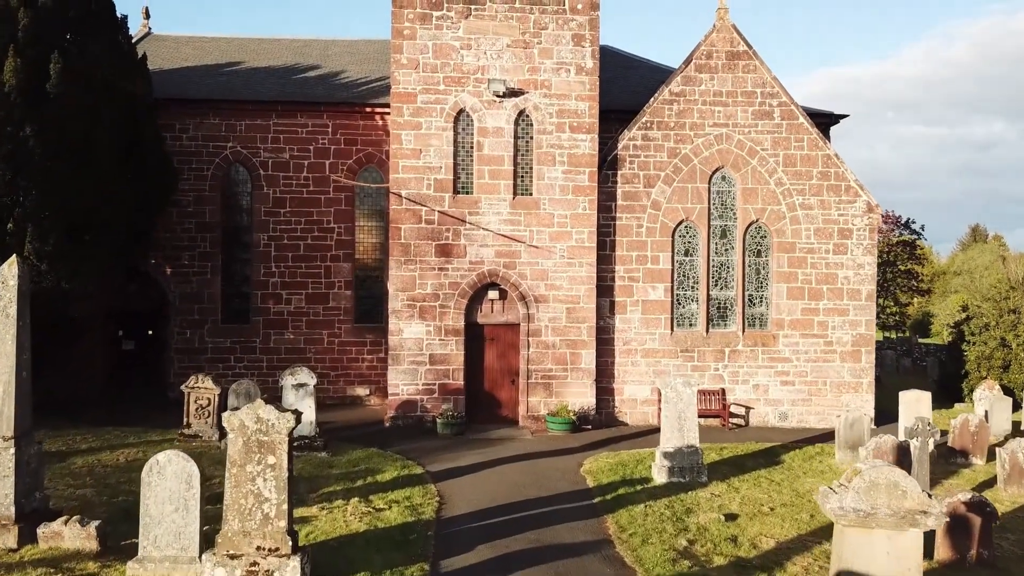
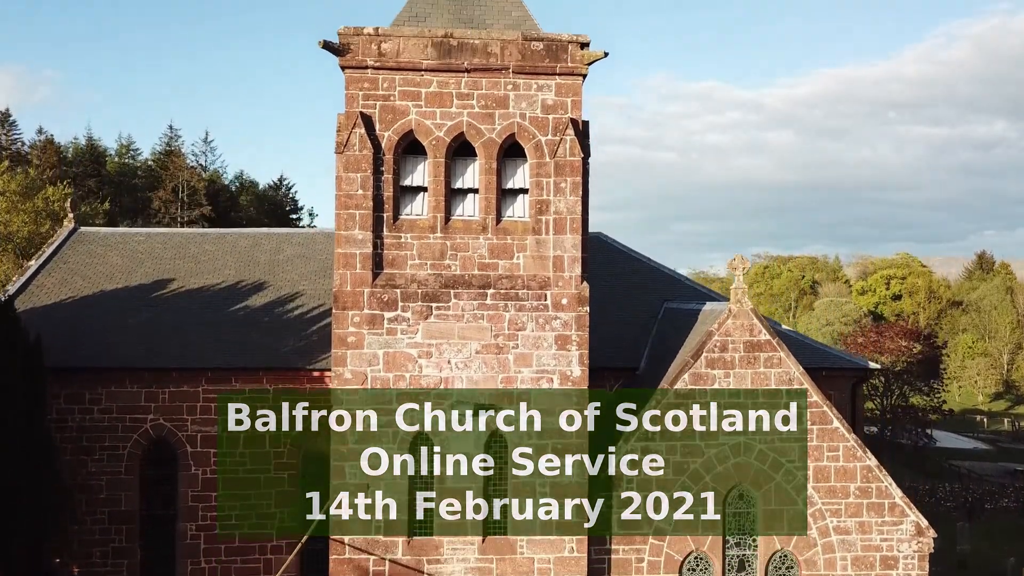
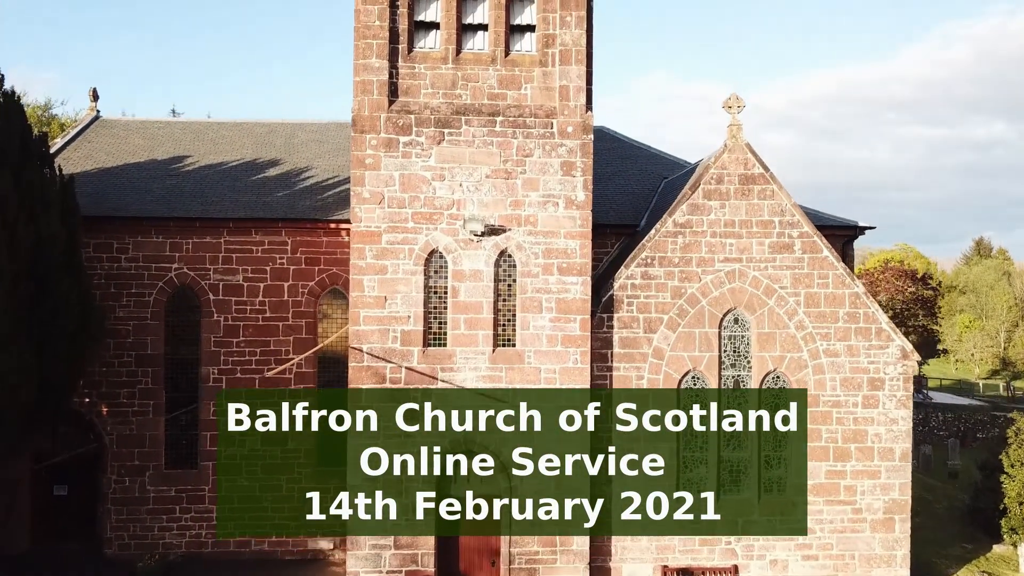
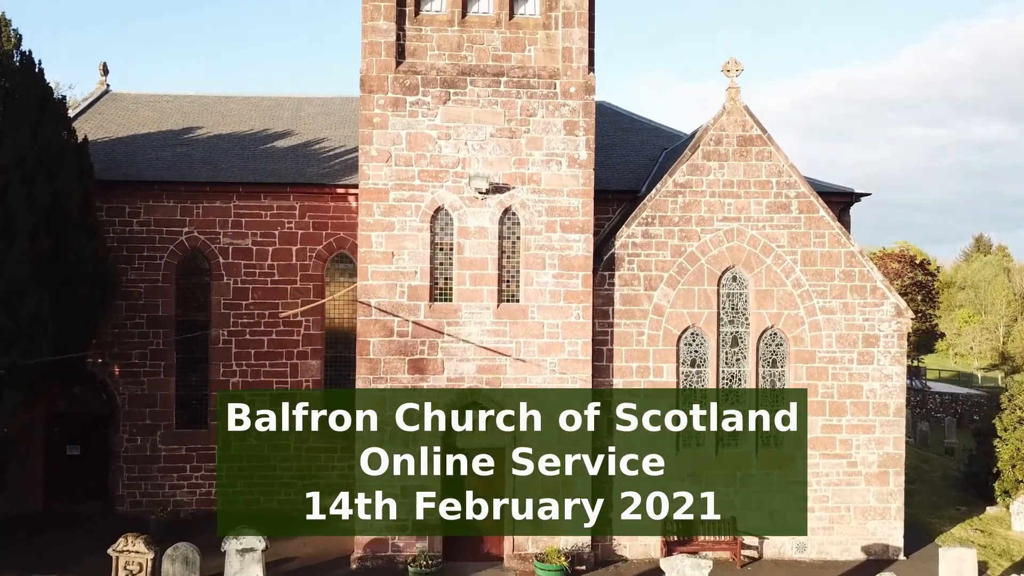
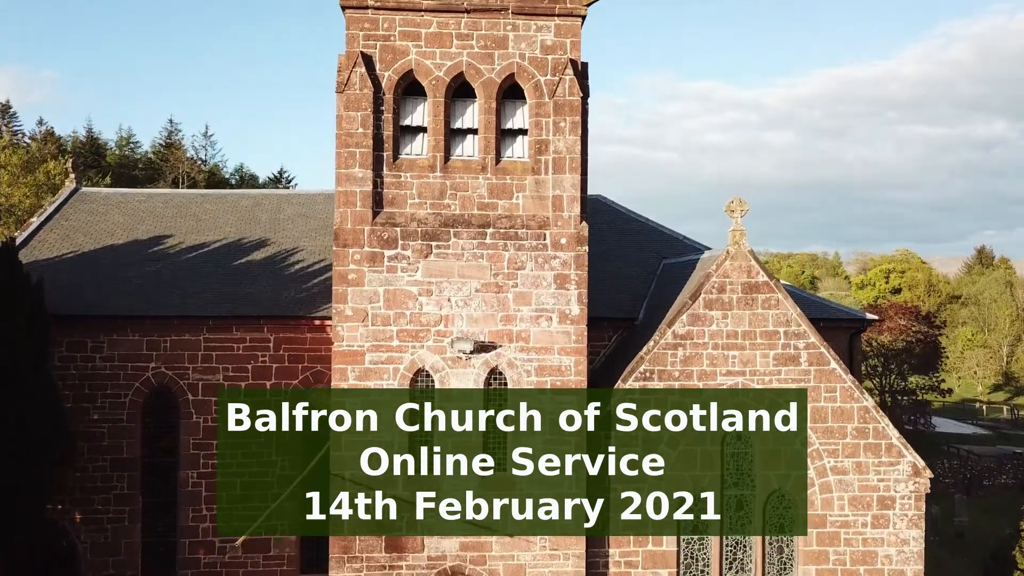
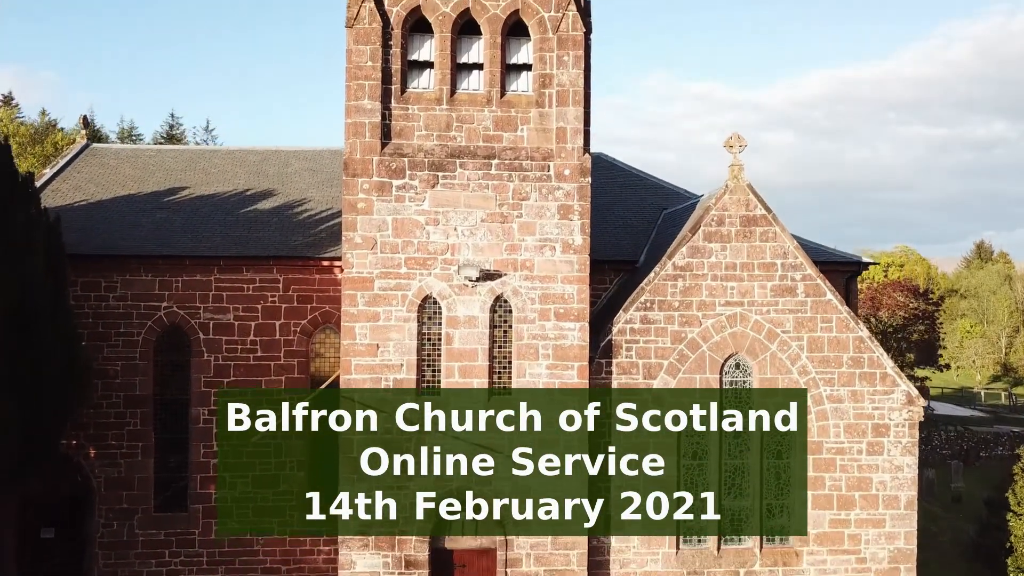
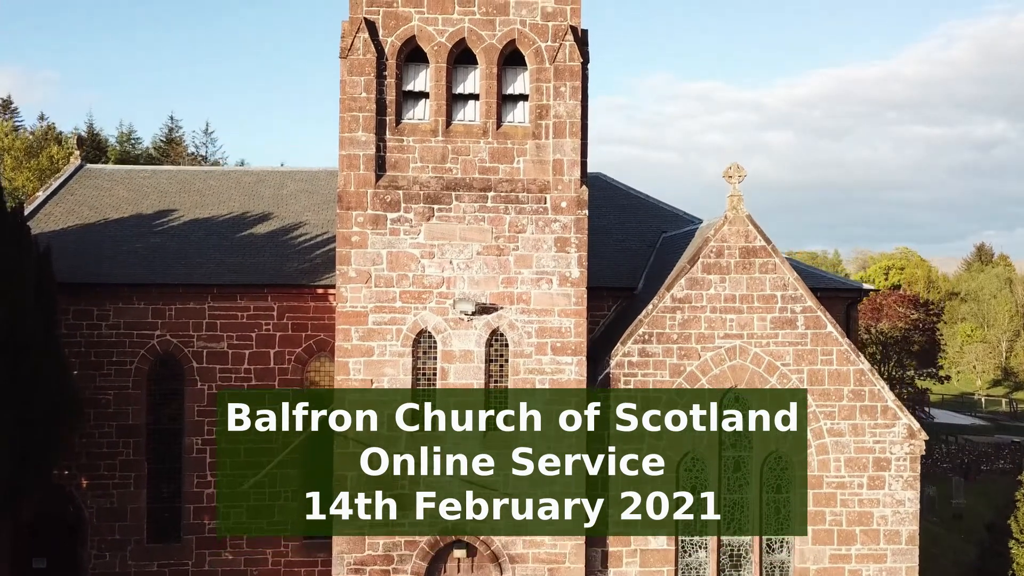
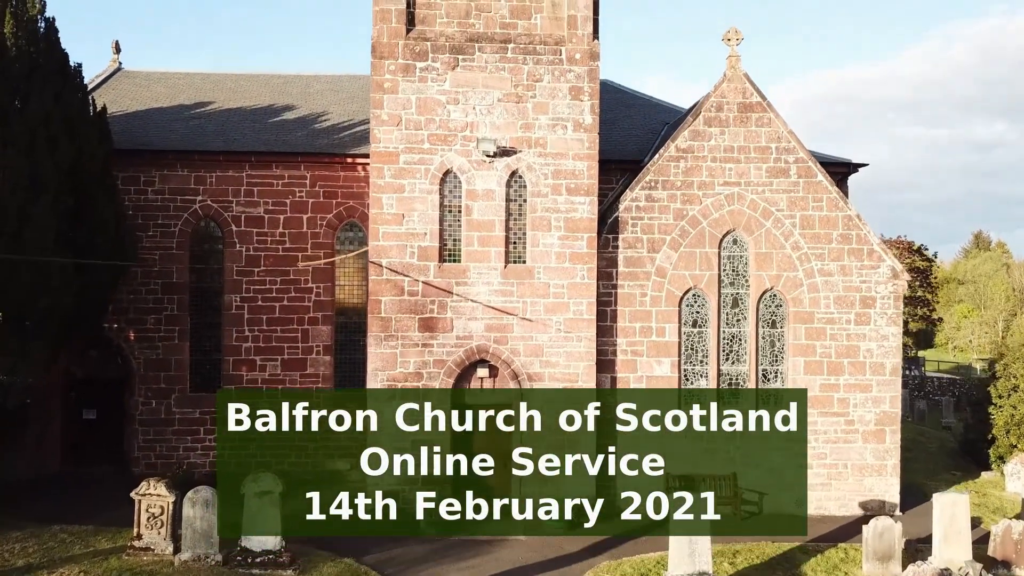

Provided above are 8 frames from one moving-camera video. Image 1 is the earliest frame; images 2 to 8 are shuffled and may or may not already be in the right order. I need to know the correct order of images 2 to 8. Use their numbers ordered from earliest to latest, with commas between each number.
8, 4, 3, 6, 7, 5, 2
